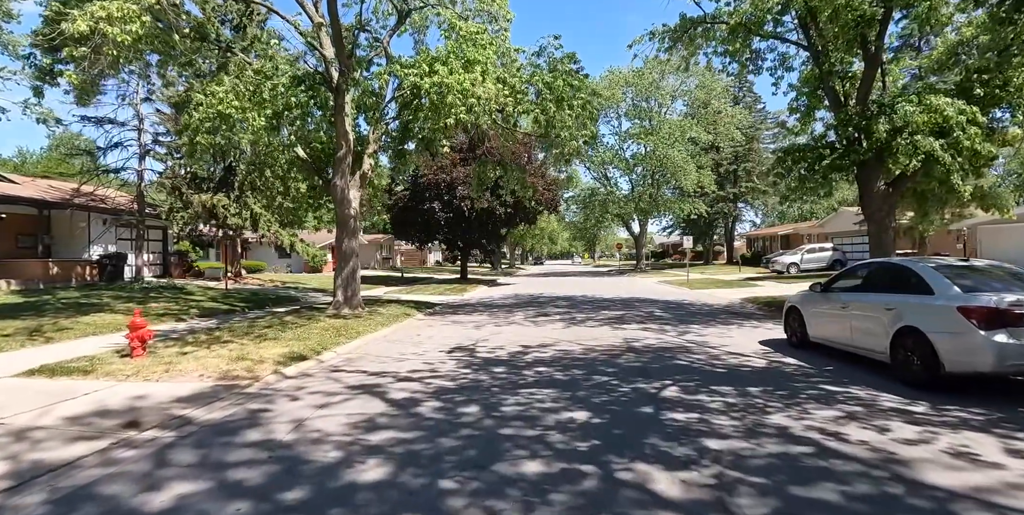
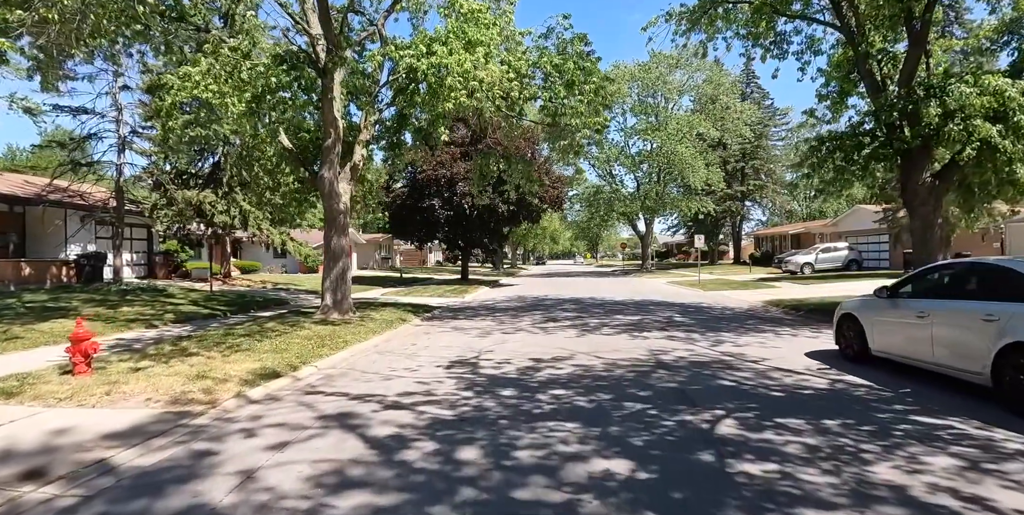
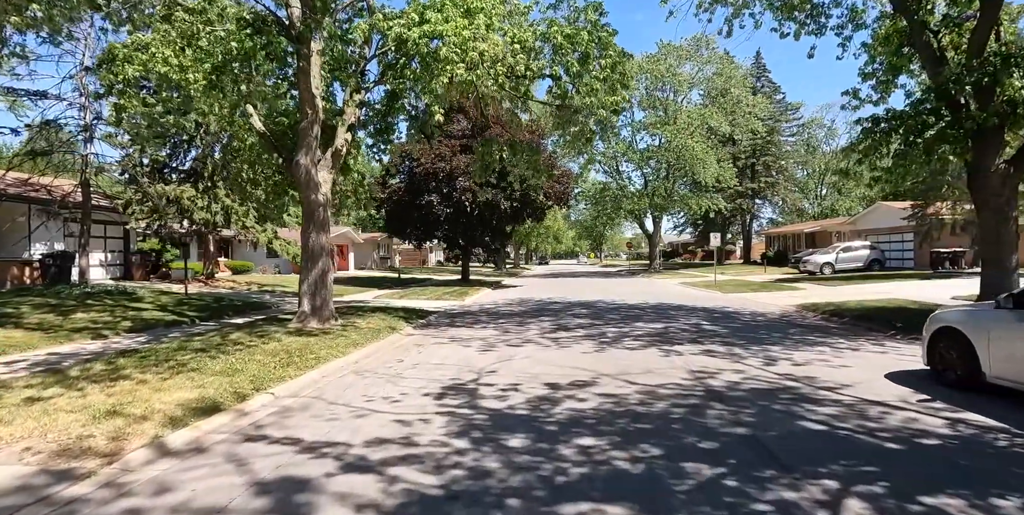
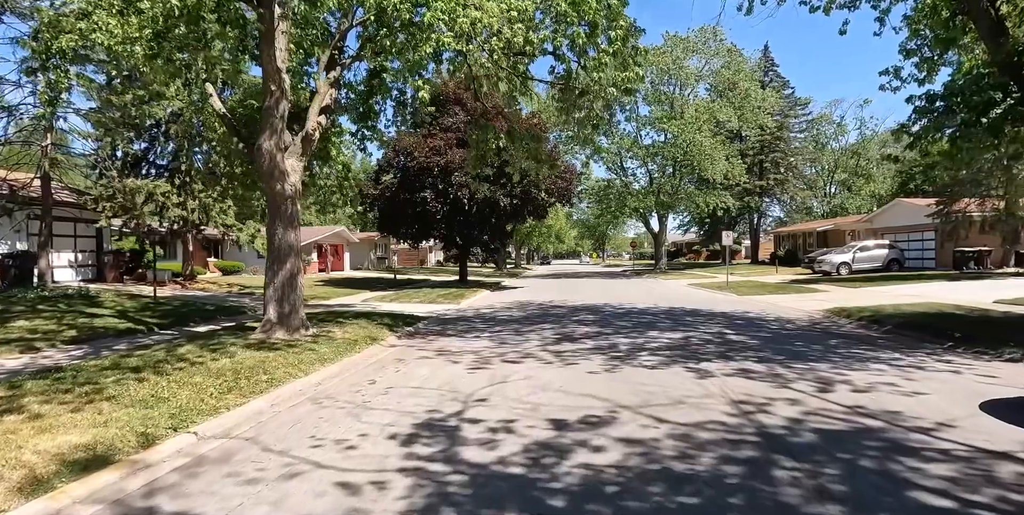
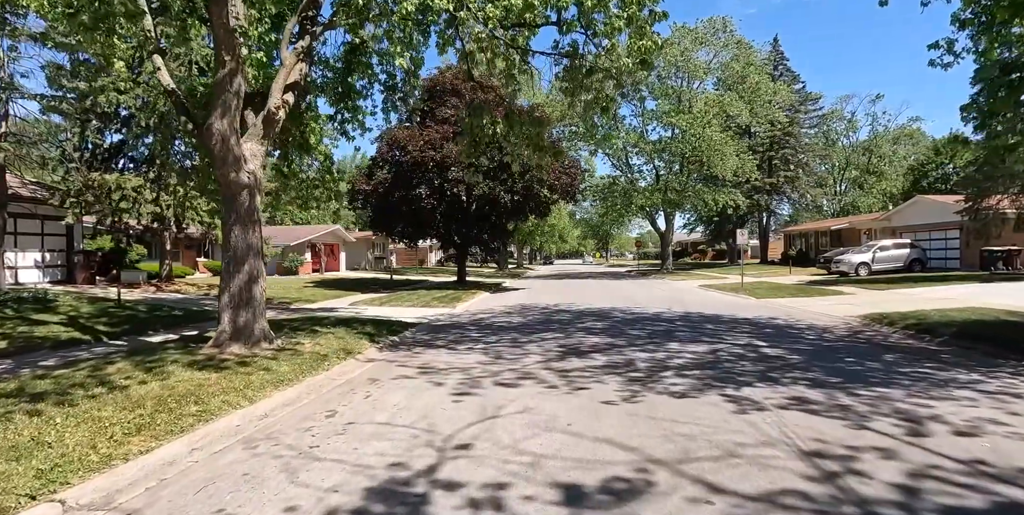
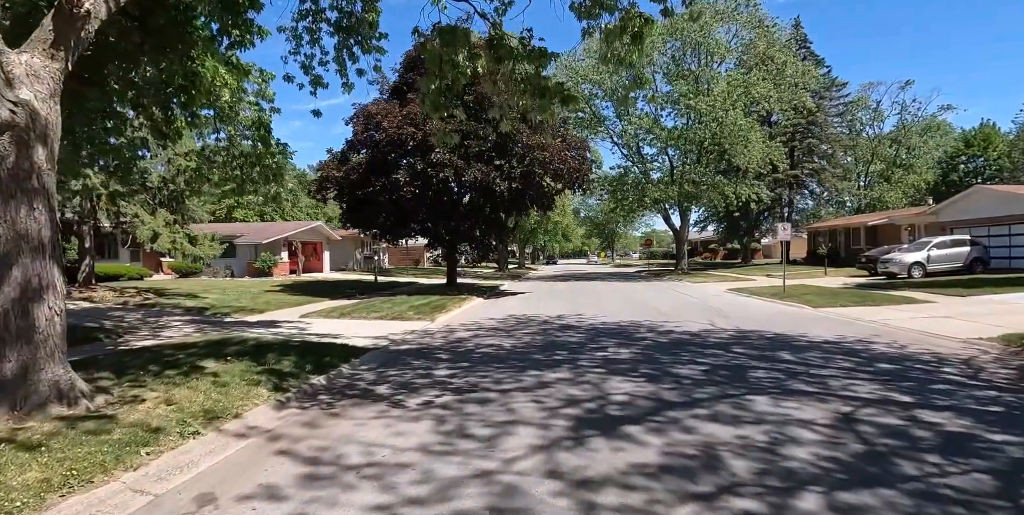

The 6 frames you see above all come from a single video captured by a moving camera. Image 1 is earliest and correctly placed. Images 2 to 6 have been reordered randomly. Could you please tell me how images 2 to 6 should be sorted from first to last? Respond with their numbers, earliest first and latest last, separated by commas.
2, 3, 4, 5, 6
